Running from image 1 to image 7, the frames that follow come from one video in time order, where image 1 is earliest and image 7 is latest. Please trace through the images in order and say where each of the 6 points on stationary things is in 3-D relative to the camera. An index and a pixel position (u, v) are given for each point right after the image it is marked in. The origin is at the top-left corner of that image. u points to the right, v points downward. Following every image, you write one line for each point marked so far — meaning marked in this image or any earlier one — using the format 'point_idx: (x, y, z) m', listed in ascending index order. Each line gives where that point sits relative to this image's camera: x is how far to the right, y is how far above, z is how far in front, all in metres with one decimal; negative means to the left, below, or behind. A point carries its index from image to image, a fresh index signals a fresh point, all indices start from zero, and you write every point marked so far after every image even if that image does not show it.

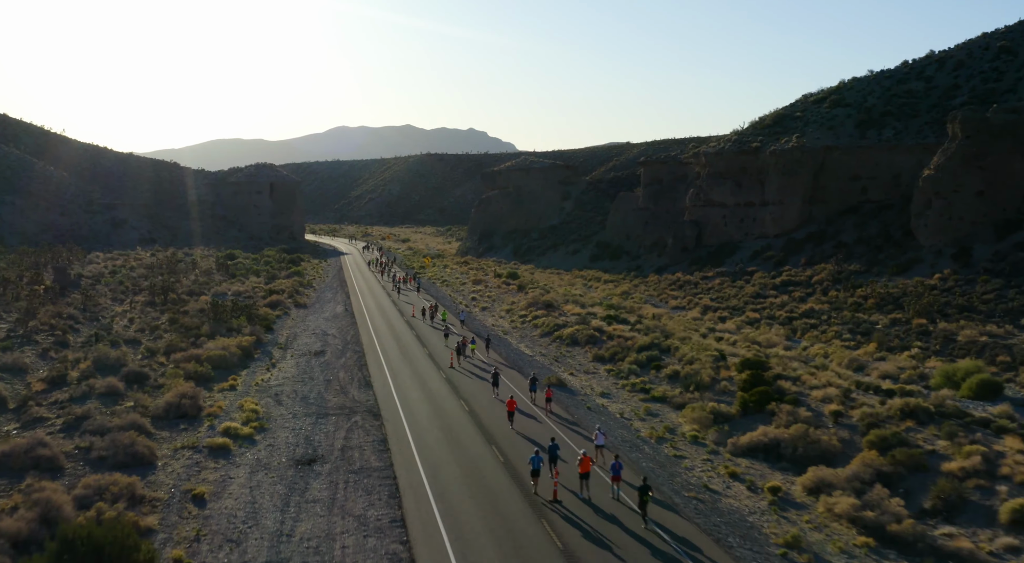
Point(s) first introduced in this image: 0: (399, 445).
0: (-2.5, -3.6, +15.1) m
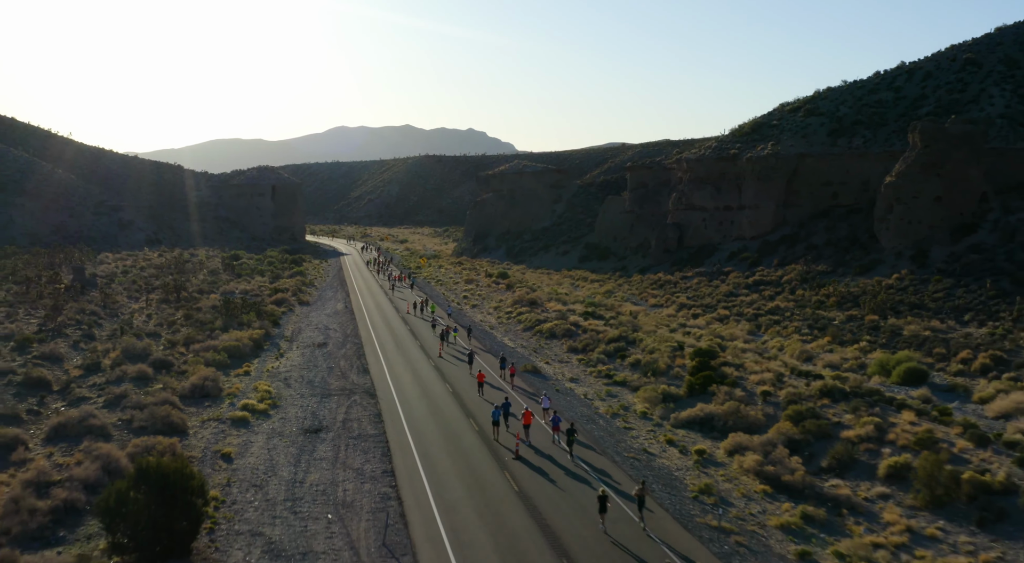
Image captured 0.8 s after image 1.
0: (-3.2, -3.5, +17.9) m
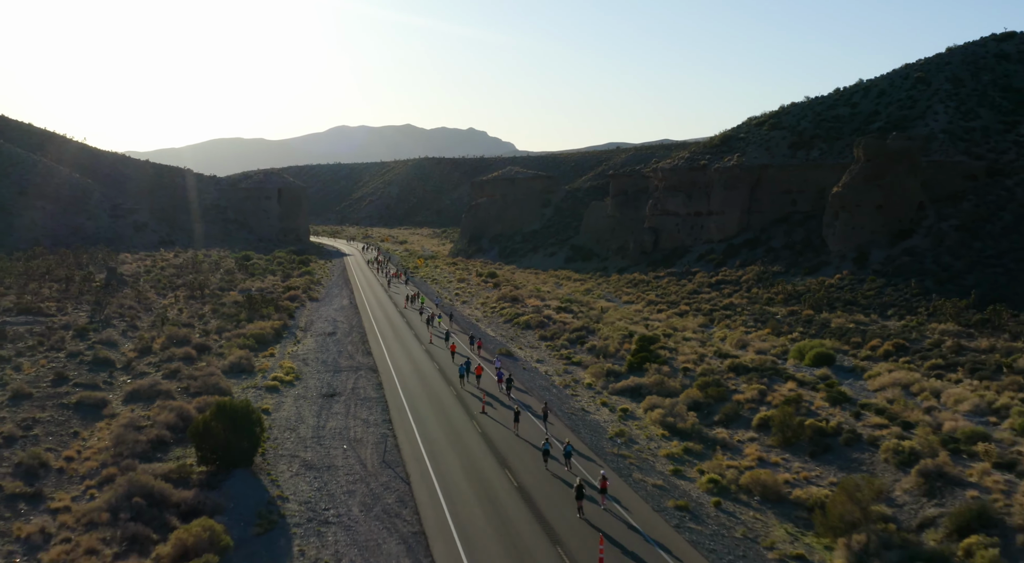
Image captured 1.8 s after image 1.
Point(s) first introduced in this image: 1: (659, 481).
0: (-4.1, -3.5, +22.9) m
1: (+3.4, -4.6, +16.0) m
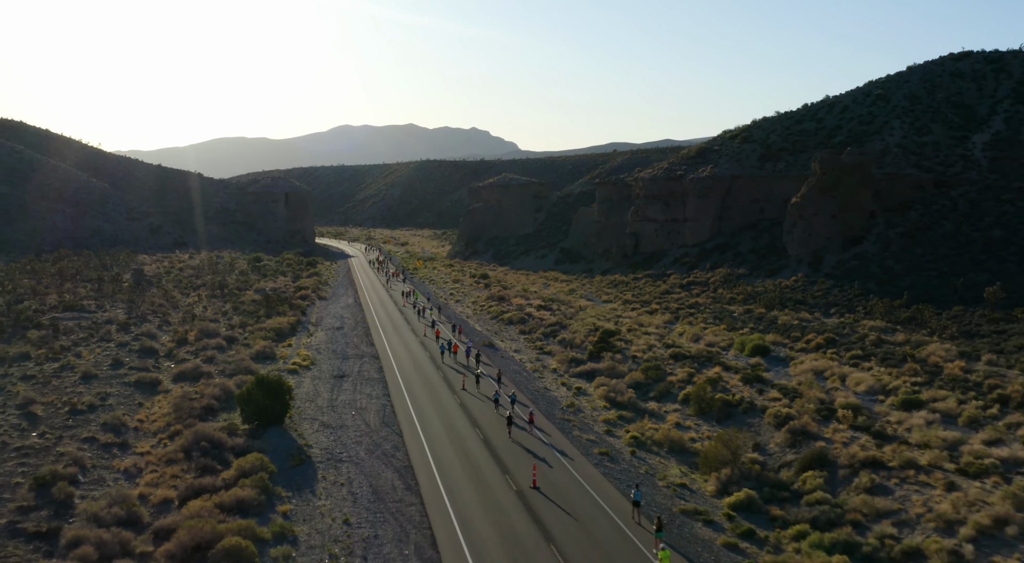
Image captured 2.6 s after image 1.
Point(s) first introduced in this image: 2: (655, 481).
0: (-5.0, -3.6, +27.9) m
1: (+2.4, -4.7, +20.9) m
2: (+3.7, -5.2, +18.0) m
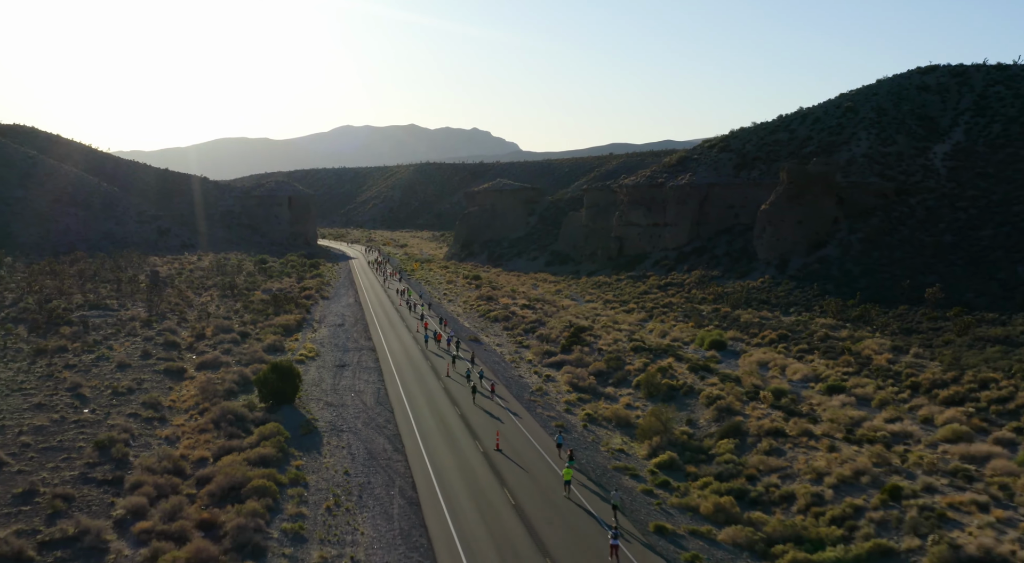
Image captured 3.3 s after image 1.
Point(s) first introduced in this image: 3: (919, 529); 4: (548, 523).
0: (-6.0, -3.6, +32.0) m
1: (+1.5, -4.8, +25.0) m
2: (+2.8, -5.3, +22.0) m
3: (+9.2, -5.6, +15.5) m
4: (+0.8, -5.7, +16.3) m
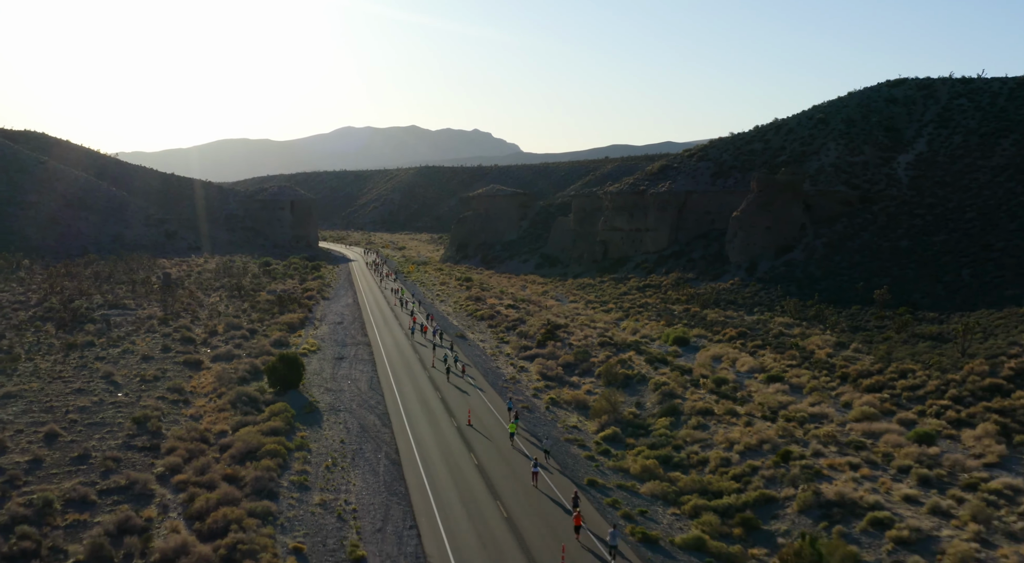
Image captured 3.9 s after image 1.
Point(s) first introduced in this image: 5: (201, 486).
0: (-7.1, -3.8, +36.0) m
1: (+0.4, -4.9, +29.0) m
2: (+1.7, -5.4, +26.0) m
3: (+8.1, -5.7, +19.5) m
4: (-0.3, -5.8, +20.3) m
5: (-8.7, -5.7, +19.1) m
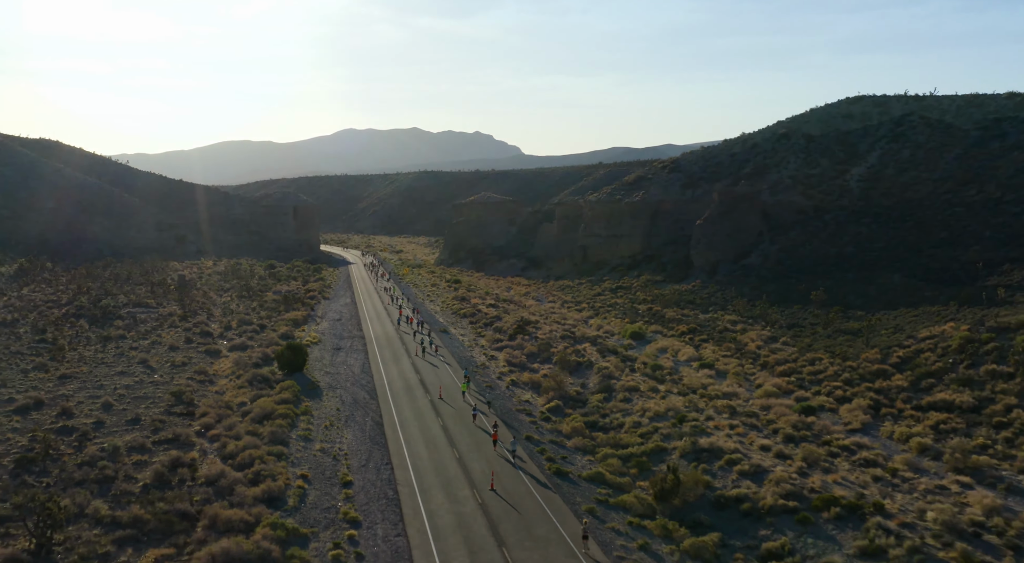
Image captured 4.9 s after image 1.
0: (-8.7, -3.9, +42.0) m
1: (-1.3, -5.0, +35.0) m
2: (0.0, -5.5, +32.0) m
3: (+6.4, -5.8, +25.5) m
4: (-2.0, -5.8, +26.4) m
5: (-10.3, -5.7, +25.2) m
